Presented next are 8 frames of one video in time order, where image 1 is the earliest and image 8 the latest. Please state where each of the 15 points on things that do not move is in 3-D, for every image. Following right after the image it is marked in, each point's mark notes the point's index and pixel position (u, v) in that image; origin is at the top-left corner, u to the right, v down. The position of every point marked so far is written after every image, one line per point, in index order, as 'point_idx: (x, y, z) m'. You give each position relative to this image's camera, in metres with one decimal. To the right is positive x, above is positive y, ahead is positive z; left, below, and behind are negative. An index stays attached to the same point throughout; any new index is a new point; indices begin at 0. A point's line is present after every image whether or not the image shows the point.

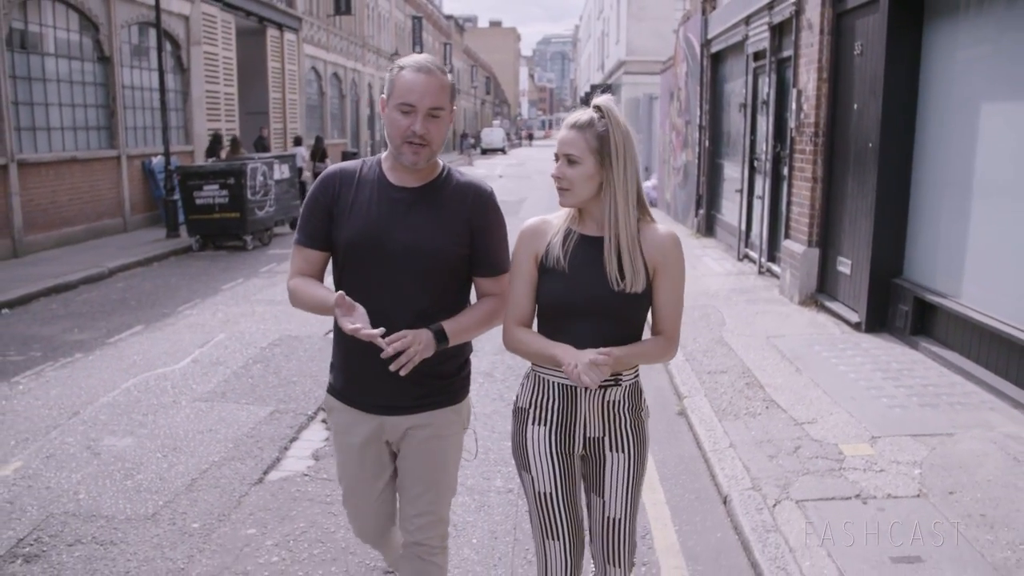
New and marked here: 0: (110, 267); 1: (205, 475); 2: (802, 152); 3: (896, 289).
0: (-5.6, +0.3, +12.6) m
1: (-1.7, -1.0, +4.9) m
2: (+2.9, +1.4, +9.1) m
3: (+3.2, 0.0, +7.5) m
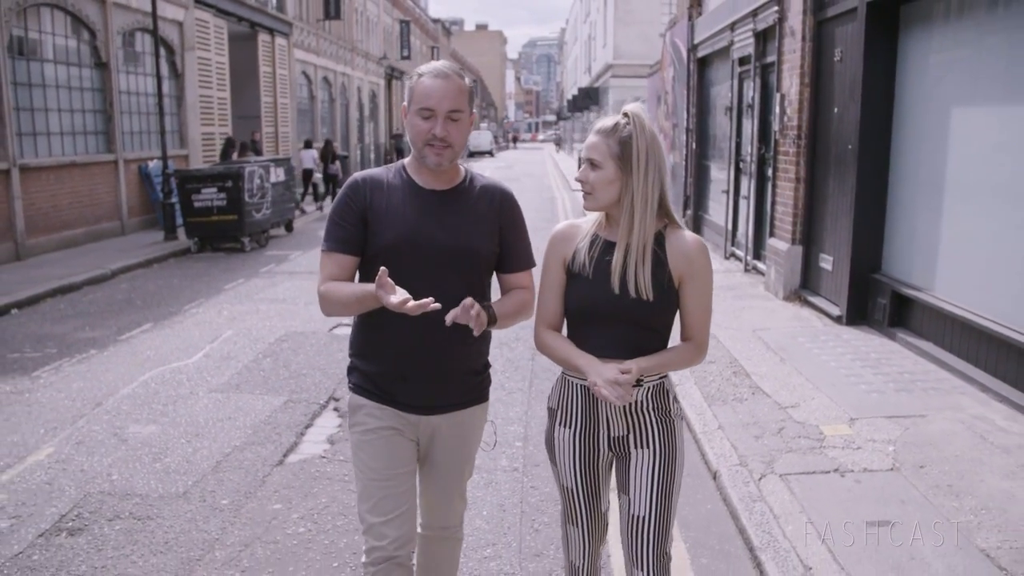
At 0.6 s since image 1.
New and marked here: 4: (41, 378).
0: (-5.7, +0.3, +12.8) m
1: (-1.7, -1.0, +5.3) m
2: (+2.9, +1.4, +9.5) m
3: (+3.2, 0.0, +7.9) m
4: (-3.8, -0.7, +7.2) m
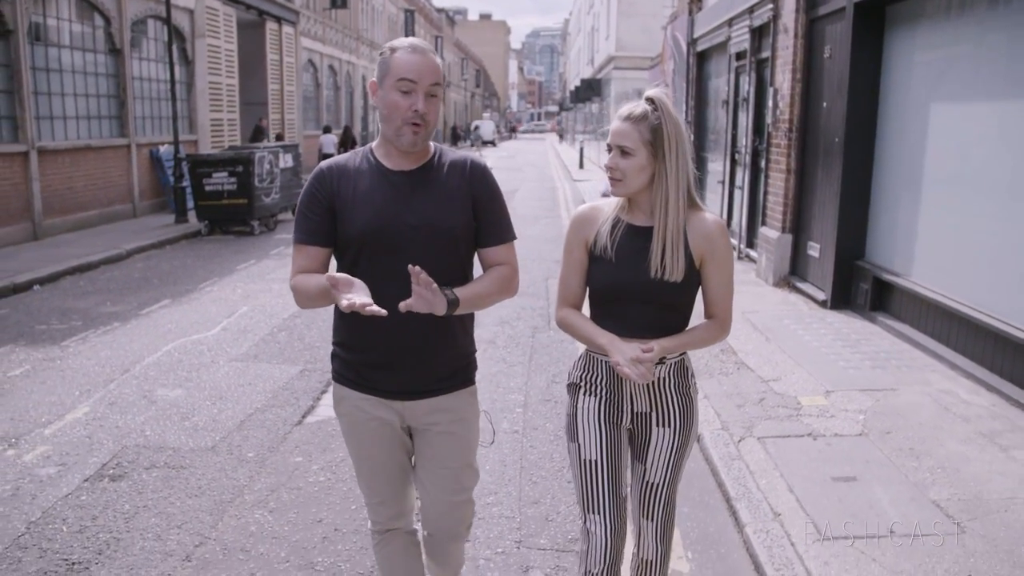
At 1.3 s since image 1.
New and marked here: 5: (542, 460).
0: (-5.7, +0.6, +13.3) m
1: (-1.7, -0.8, +5.7) m
2: (+2.9, +1.6, +9.9) m
3: (+3.2, +0.2, +8.3) m
4: (-3.8, -0.5, +7.6) m
5: (+0.2, -1.0, +5.1) m
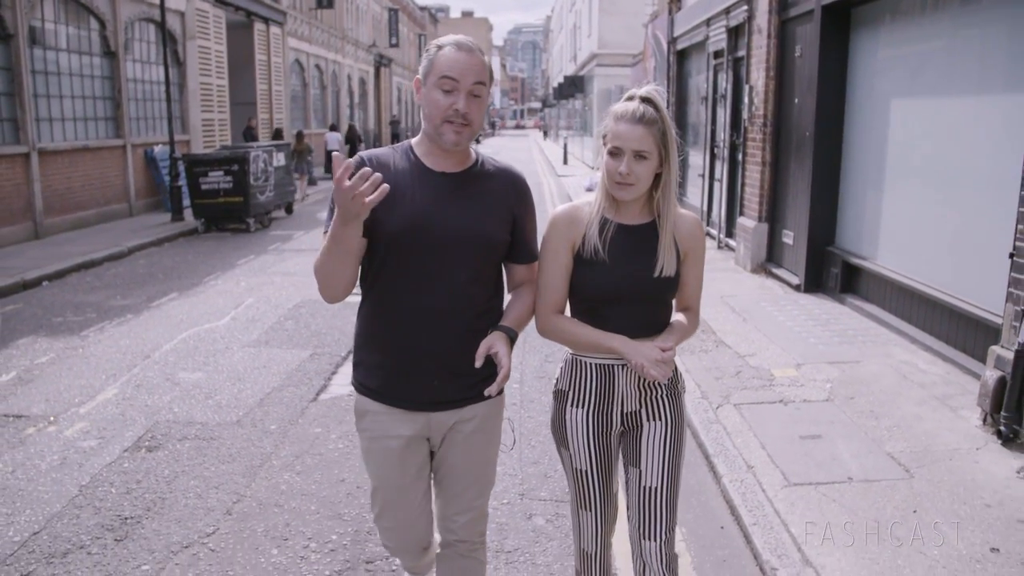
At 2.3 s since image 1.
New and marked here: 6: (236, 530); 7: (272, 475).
0: (-5.9, +0.6, +13.7) m
1: (-1.7, -0.7, +6.2) m
2: (+2.8, +1.7, +10.4) m
3: (+3.1, +0.3, +8.9) m
4: (-3.8, -0.4, +8.1) m
5: (+0.2, -0.9, +5.6) m
6: (-1.3, -1.1, +4.2) m
7: (-1.3, -1.0, +4.8) m
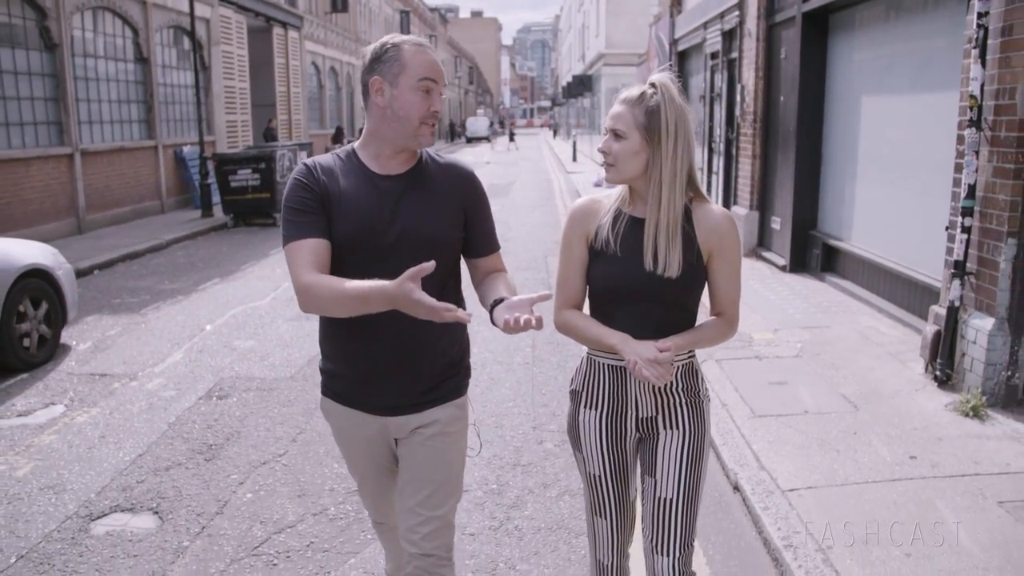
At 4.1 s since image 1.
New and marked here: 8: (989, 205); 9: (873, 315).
0: (-5.7, +0.8, +14.7) m
1: (-1.6, -0.6, +7.2) m
2: (+3.0, +1.9, +11.3) m
3: (+3.3, +0.5, +9.8) m
4: (-3.7, -0.3, +9.1) m
5: (+0.3, -0.7, +6.5) m
6: (-1.2, -0.9, +5.2) m
7: (-1.2, -0.8, +5.8) m
8: (+2.8, +0.5, +5.3) m
9: (+3.2, -0.2, +7.9) m
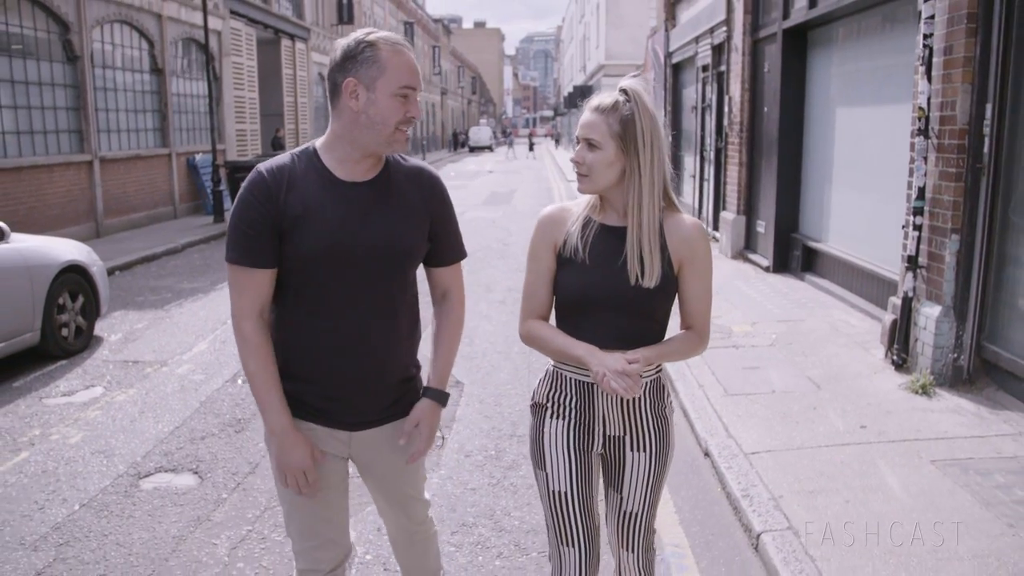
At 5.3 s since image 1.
0: (-5.7, +0.8, +15.4) m
1: (-1.6, -0.5, +7.8) m
2: (+3.0, +1.9, +12.0) m
3: (+3.3, +0.6, +10.4) m
4: (-3.7, -0.2, +9.7) m
5: (+0.3, -0.6, +7.1) m
6: (-1.2, -0.9, +5.8) m
7: (-1.2, -0.8, +6.4) m
8: (+2.8, +0.5, +5.9) m
9: (+3.2, -0.2, +8.5) m
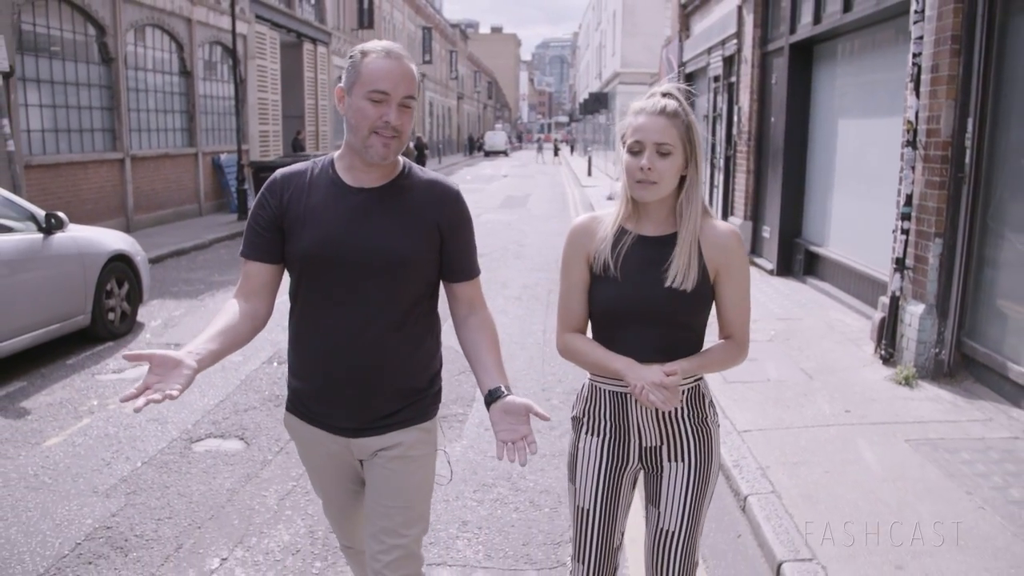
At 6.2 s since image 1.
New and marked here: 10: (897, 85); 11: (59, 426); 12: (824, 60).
0: (-5.4, +0.9, +16.0) m
1: (-1.4, -0.4, +8.3) m
2: (+3.2, +1.9, +12.5) m
3: (+3.5, +0.5, +10.9) m
4: (-3.5, -0.1, +10.3) m
5: (+0.4, -0.6, +7.7) m
6: (-1.1, -0.8, +6.3) m
7: (-1.1, -0.7, +7.0) m
8: (+2.9, +0.5, +6.4) m
9: (+3.3, -0.2, +9.0) m
10: (+3.7, +1.9, +8.5) m
11: (-3.0, -0.9, +5.9) m
12: (+3.6, +2.7, +10.4) m
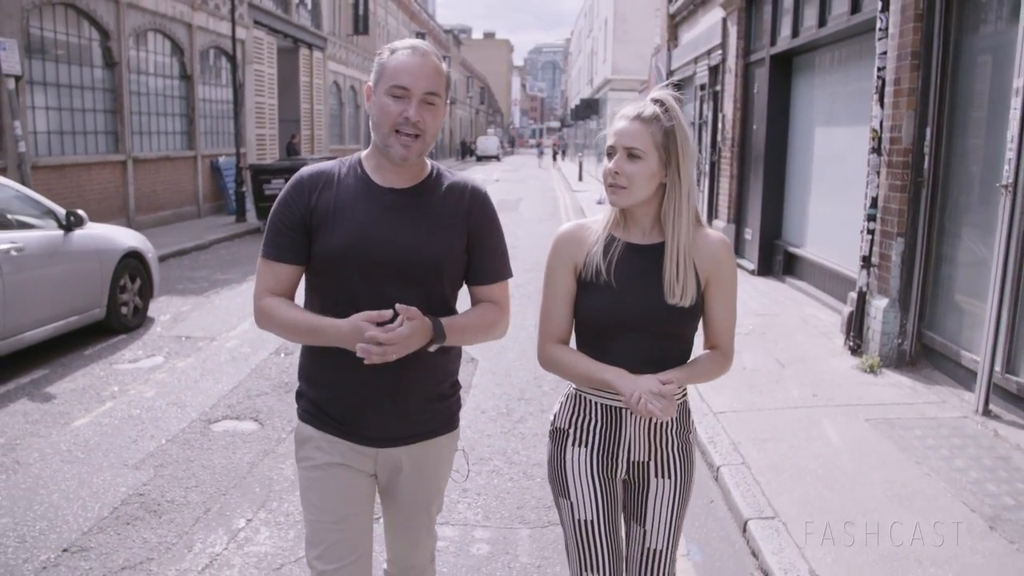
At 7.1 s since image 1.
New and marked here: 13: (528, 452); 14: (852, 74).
0: (-5.5, +0.9, +16.4) m
1: (-1.5, -0.4, +8.8) m
2: (+3.1, +1.9, +13.0) m
3: (+3.4, +0.5, +11.4) m
4: (-3.6, -0.1, +10.7) m
5: (+0.3, -0.6, +8.2) m
6: (-1.2, -0.8, +6.8) m
7: (-1.2, -0.6, +7.4) m
8: (+2.9, +0.6, +6.9) m
9: (+3.2, -0.2, +9.5) m
10: (+3.6, +2.0, +9.1) m
11: (-3.0, -0.9, +6.3) m
12: (+3.6, +2.7, +10.9) m
13: (+0.1, -1.0, +5.4) m
14: (+3.6, +2.3, +9.5) m
